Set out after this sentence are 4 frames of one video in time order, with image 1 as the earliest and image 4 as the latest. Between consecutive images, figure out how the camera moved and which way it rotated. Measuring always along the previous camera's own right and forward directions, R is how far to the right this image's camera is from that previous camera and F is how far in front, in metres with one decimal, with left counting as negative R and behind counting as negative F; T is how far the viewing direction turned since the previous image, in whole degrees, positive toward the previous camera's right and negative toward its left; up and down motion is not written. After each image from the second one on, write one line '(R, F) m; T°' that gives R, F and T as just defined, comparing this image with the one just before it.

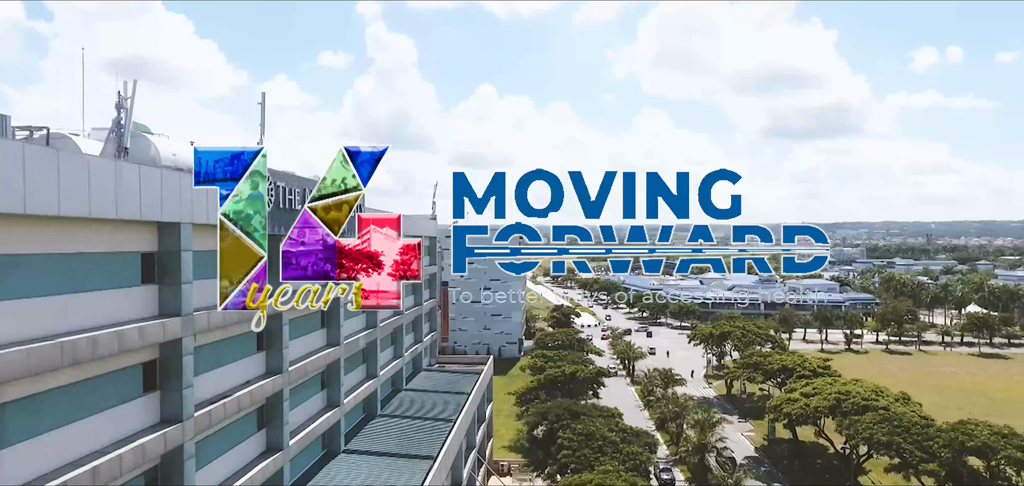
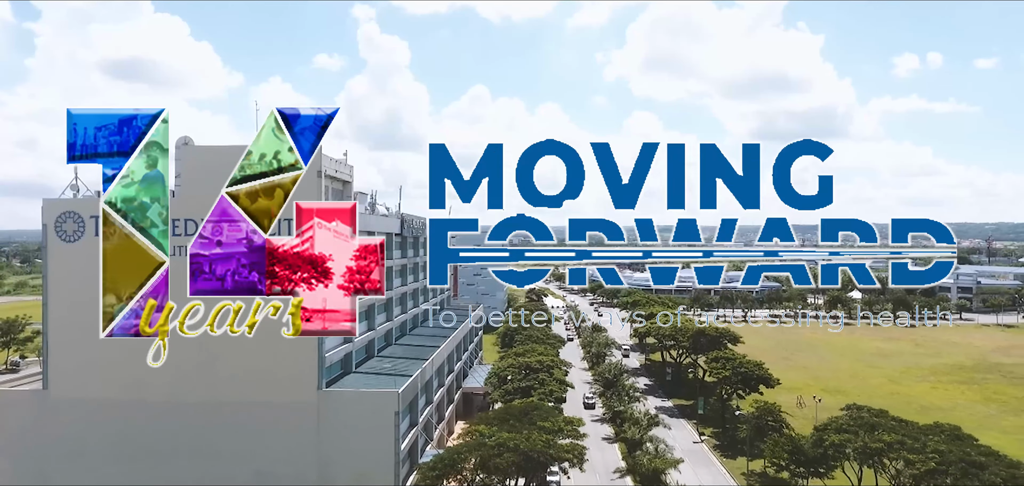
(+0.5, -12.1) m; +1°
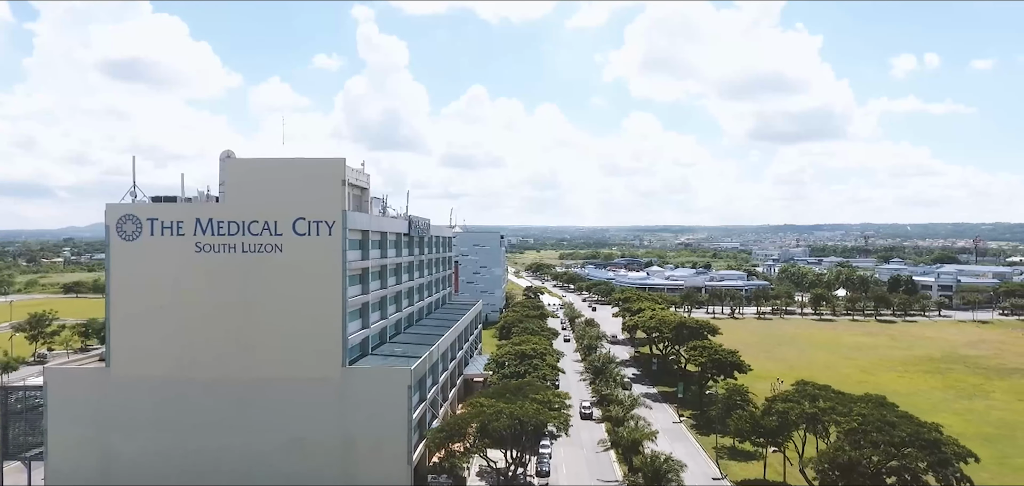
(+0.1, -2.0) m; 0°
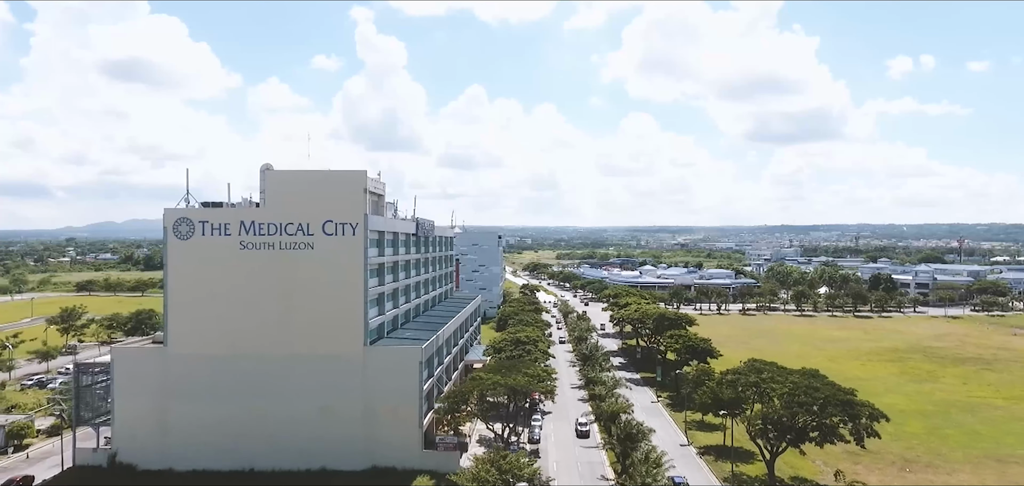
(+0.1, -2.5) m; 0°
